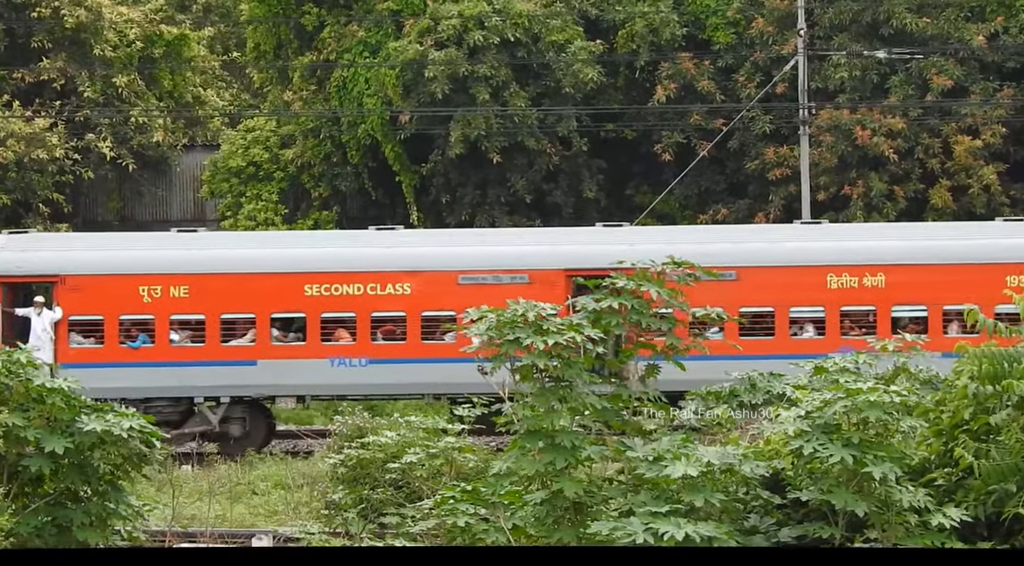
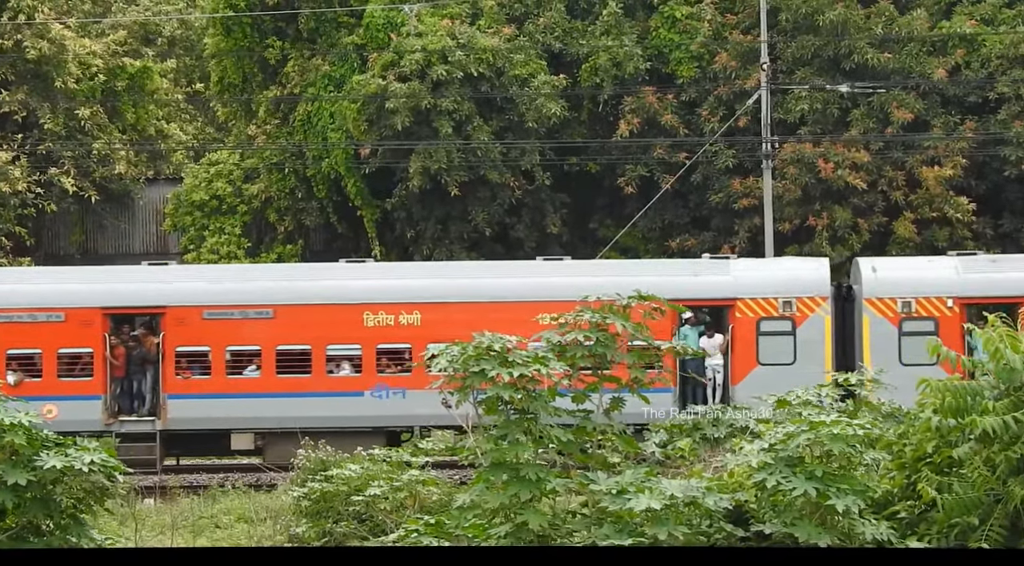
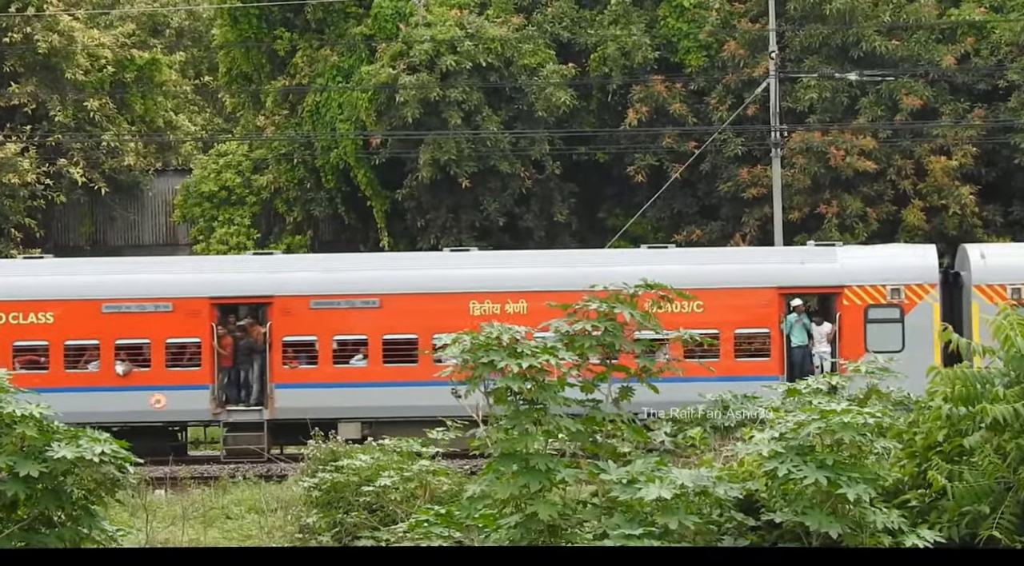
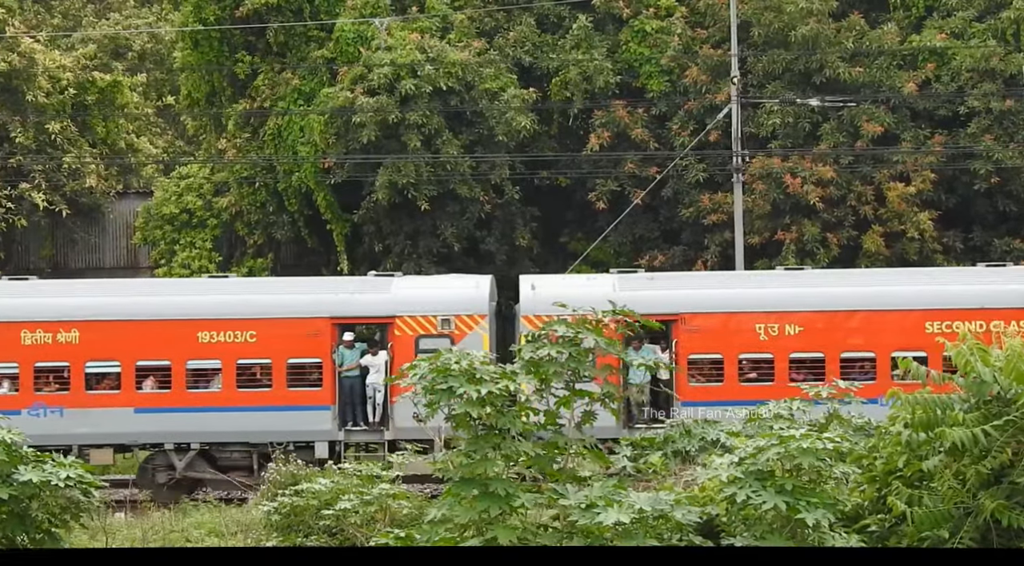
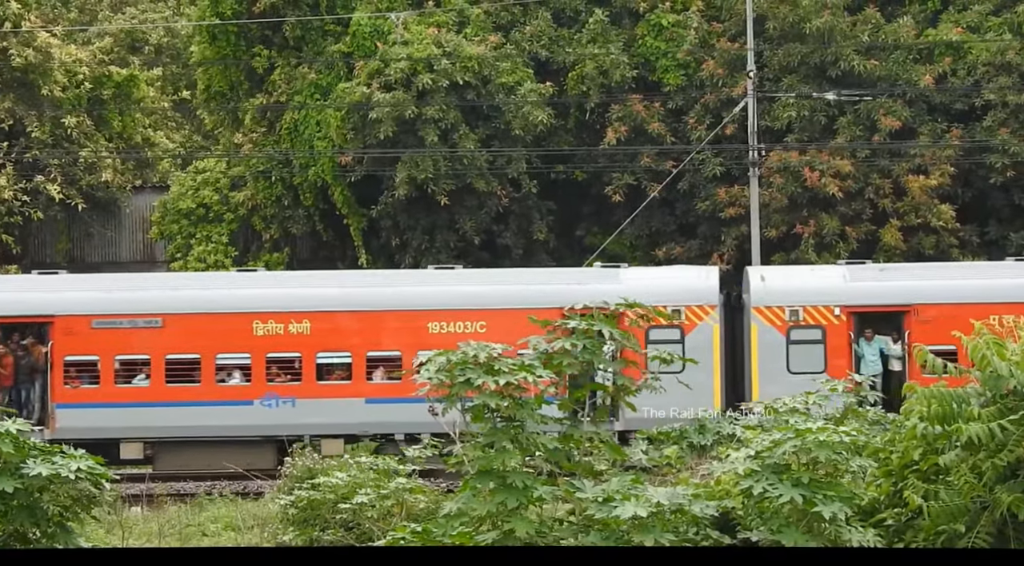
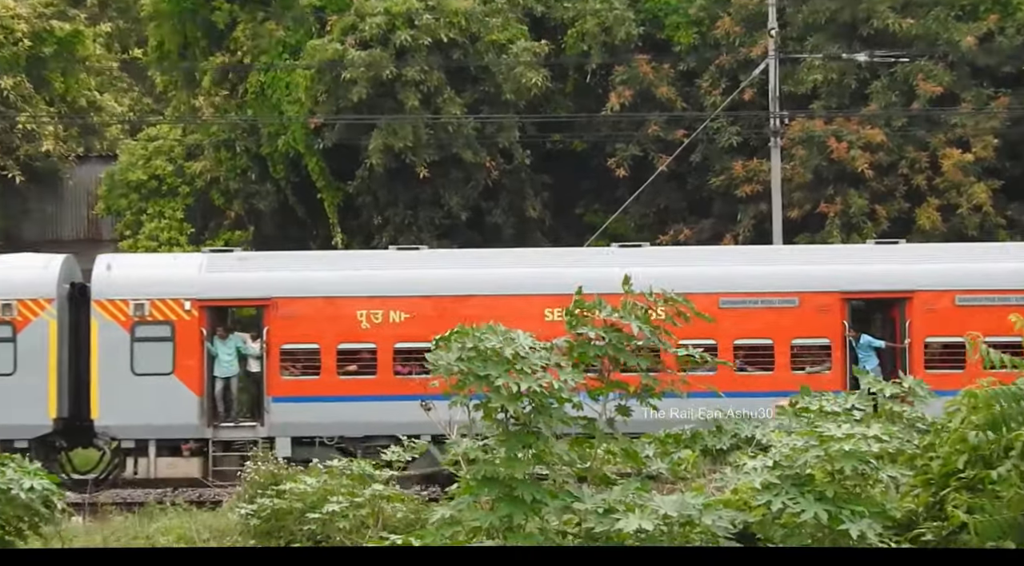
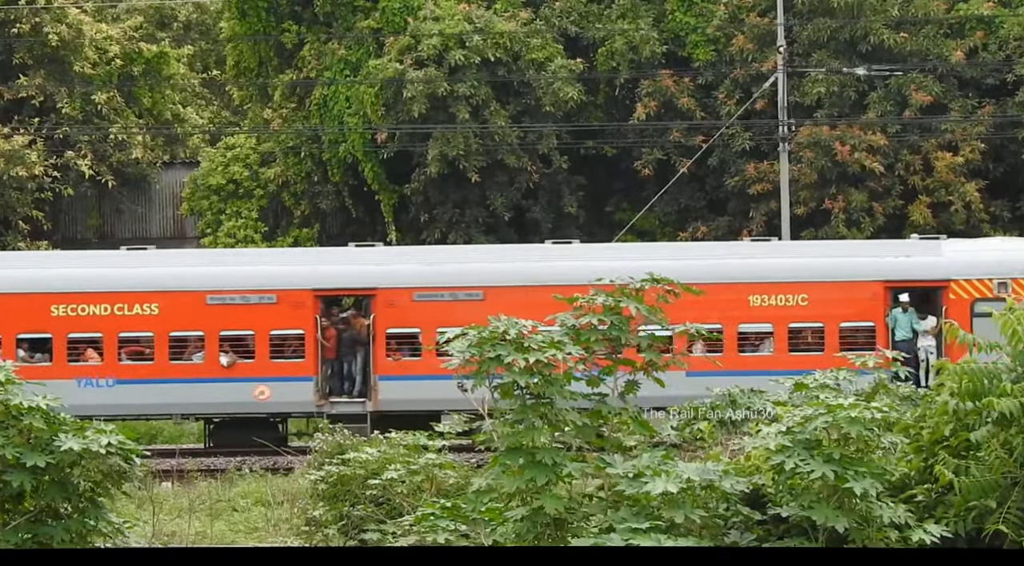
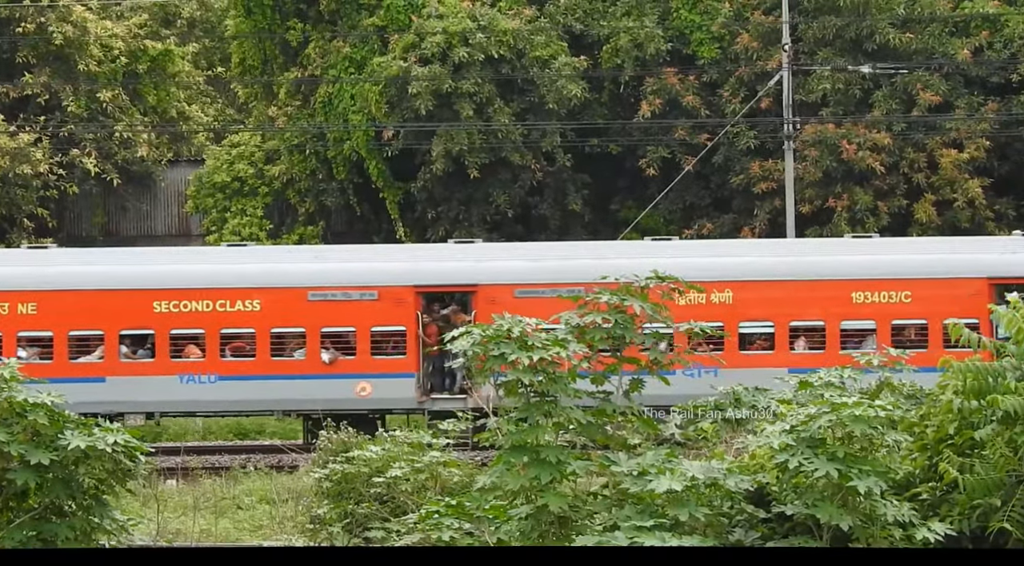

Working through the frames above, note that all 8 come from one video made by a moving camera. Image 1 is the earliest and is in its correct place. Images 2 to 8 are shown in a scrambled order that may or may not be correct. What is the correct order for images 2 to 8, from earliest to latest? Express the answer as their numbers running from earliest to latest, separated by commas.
8, 7, 3, 2, 5, 4, 6
